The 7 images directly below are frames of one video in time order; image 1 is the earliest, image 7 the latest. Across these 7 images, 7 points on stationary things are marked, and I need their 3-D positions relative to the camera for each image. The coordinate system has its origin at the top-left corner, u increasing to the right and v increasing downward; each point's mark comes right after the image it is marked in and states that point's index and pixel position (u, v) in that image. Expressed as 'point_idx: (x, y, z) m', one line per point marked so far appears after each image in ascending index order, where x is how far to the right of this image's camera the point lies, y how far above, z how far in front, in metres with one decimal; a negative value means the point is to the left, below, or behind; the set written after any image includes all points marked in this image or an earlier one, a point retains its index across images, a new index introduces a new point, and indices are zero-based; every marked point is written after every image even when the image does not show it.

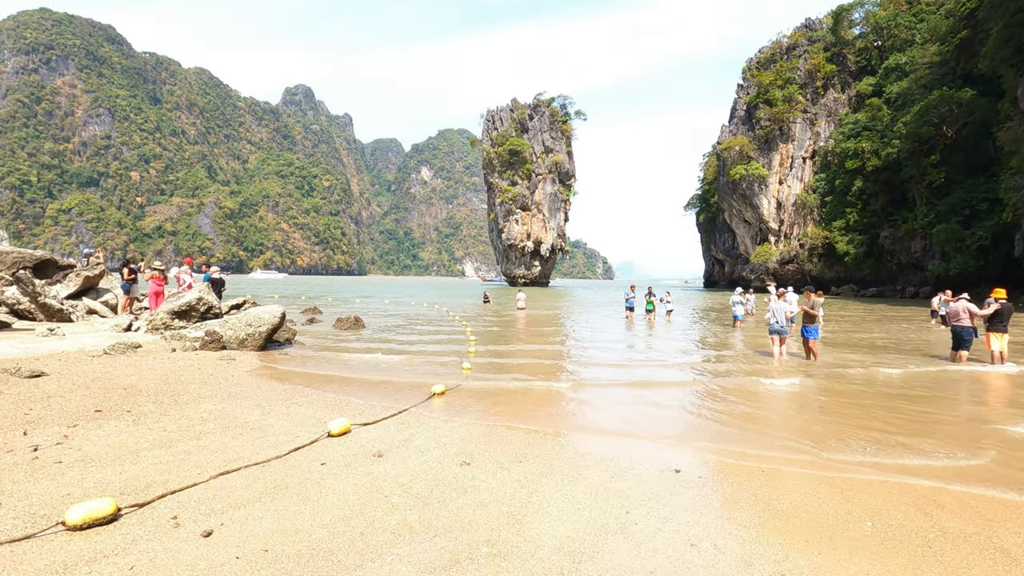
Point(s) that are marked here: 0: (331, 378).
0: (-2.6, -1.3, +7.7) m
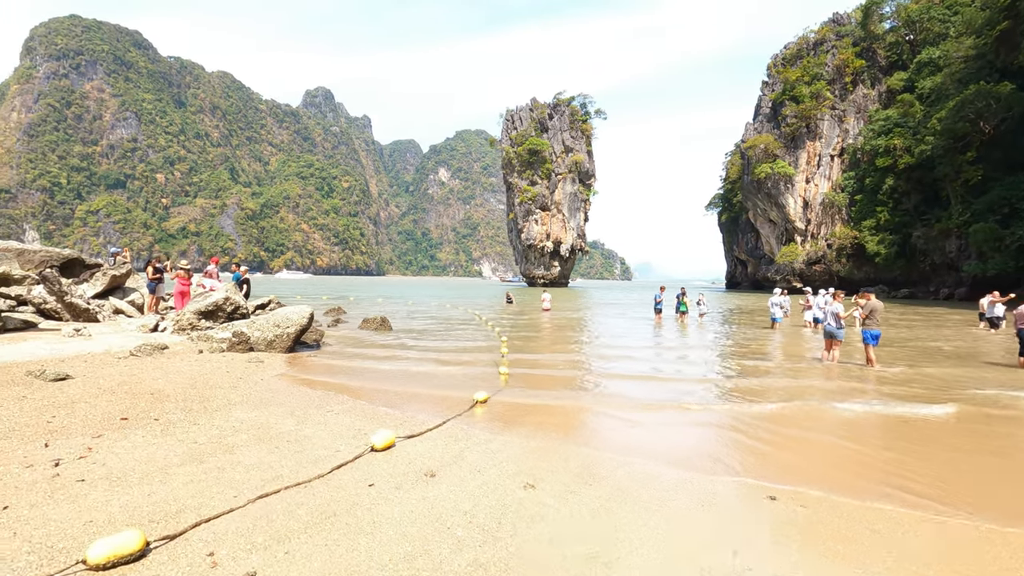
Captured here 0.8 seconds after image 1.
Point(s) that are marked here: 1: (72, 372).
0: (-2.0, -1.3, +7.3) m
1: (-5.7, -1.1, +7.0) m
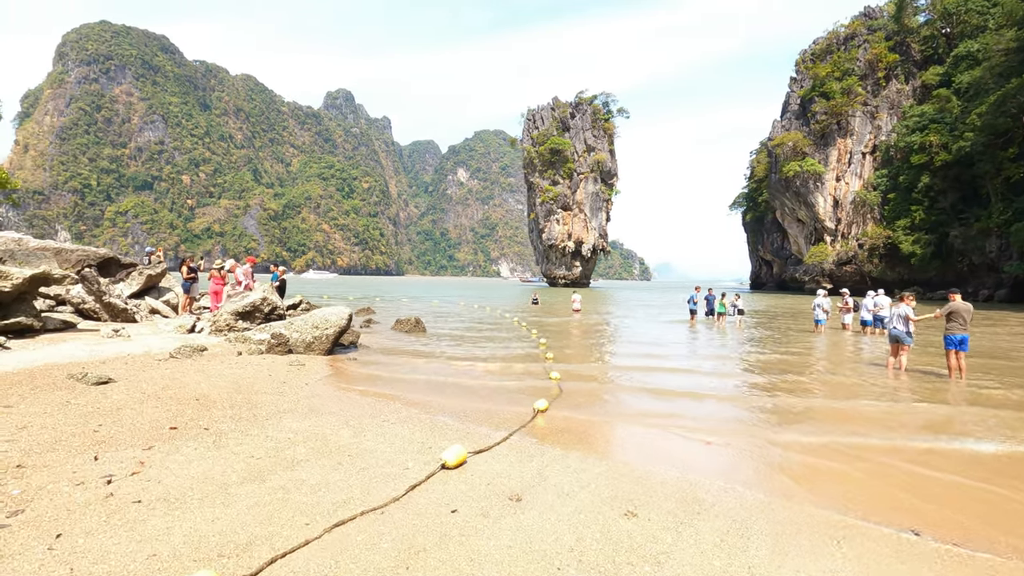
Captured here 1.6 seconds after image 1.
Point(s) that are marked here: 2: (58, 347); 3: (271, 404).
0: (-1.3, -1.3, +6.9) m
1: (-5.0, -1.1, +6.7) m
2: (-6.5, -0.9, +7.7) m
3: (-2.6, -1.3, +5.8) m
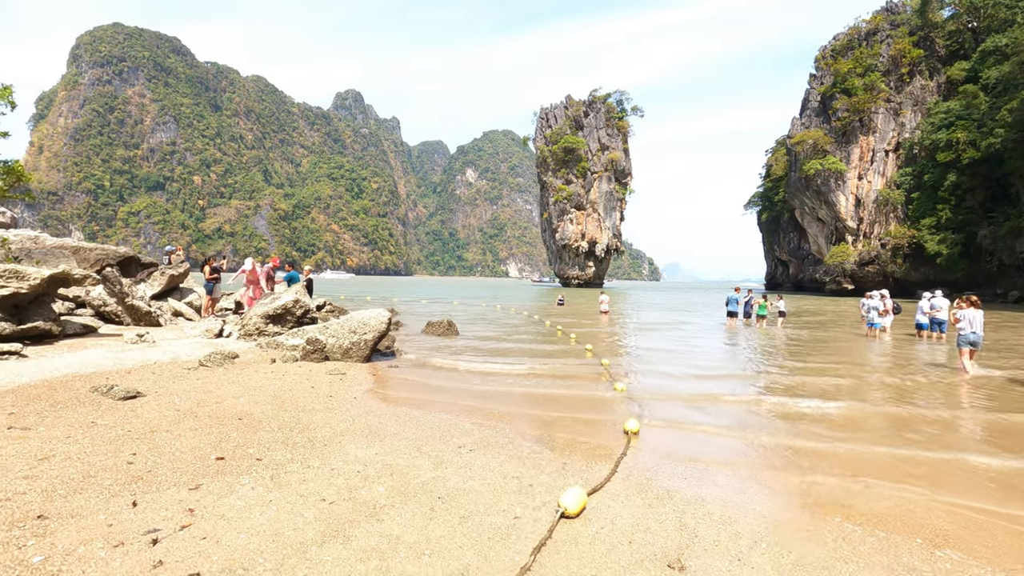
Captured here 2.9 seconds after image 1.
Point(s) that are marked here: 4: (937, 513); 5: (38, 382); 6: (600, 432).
0: (-0.4, -1.4, +6.1) m
1: (-4.1, -1.1, +6.0) m
2: (-5.7, -0.9, +7.0) m
3: (-1.7, -1.3, +5.0) m
4: (+2.9, -1.5, +3.6) m
5: (-5.1, -1.0, +5.7) m
6: (+0.9, -1.4, +5.3) m
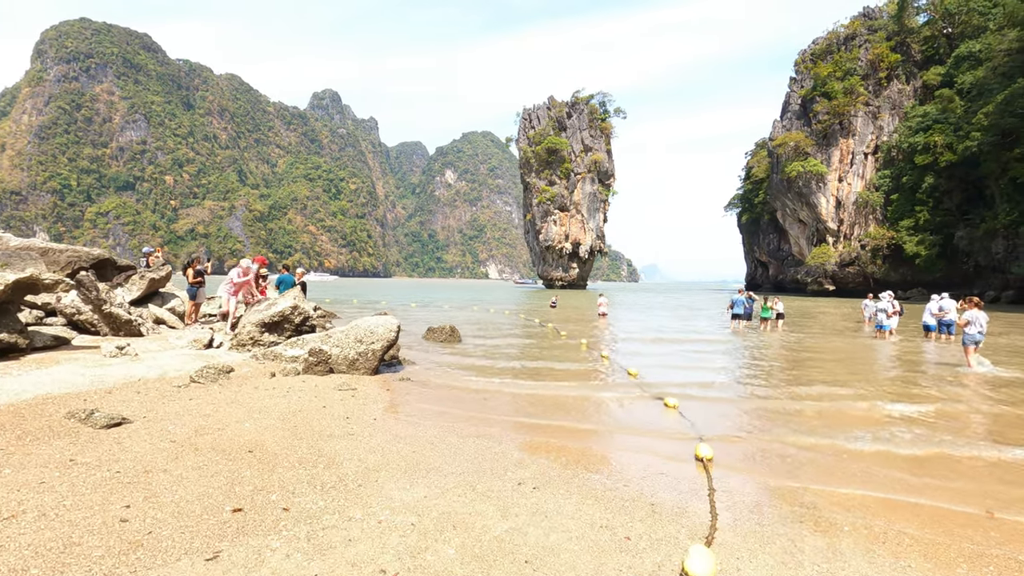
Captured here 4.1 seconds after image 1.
0: (0.0, -1.4, +5.4) m
1: (-3.7, -1.2, +5.2) m
2: (-5.3, -1.0, +6.1) m
3: (-1.2, -1.4, +4.3) m
4: (+3.4, -1.5, +3.0) m
5: (-4.6, -1.1, +4.8) m
6: (+1.3, -1.5, +4.7) m
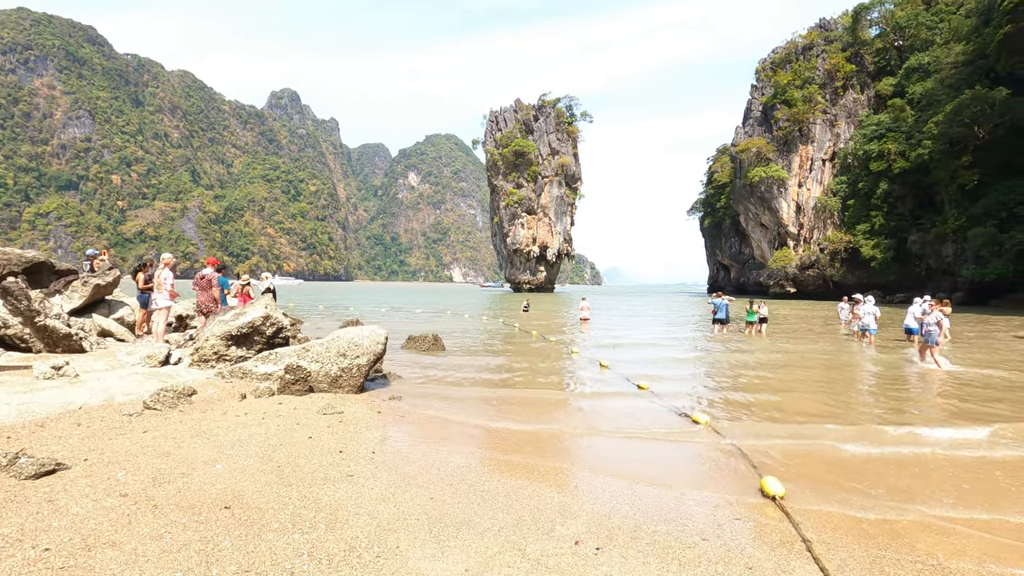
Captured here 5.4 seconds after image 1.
0: (+0.3, -1.5, +4.6) m
1: (-3.5, -1.3, +4.1) m
2: (-5.1, -1.0, +5.0) m
3: (-0.9, -1.4, +3.4) m
4: (+3.8, -1.6, +2.4) m
5: (-4.3, -1.2, +3.8) m
6: (+1.6, -1.5, +4.0) m
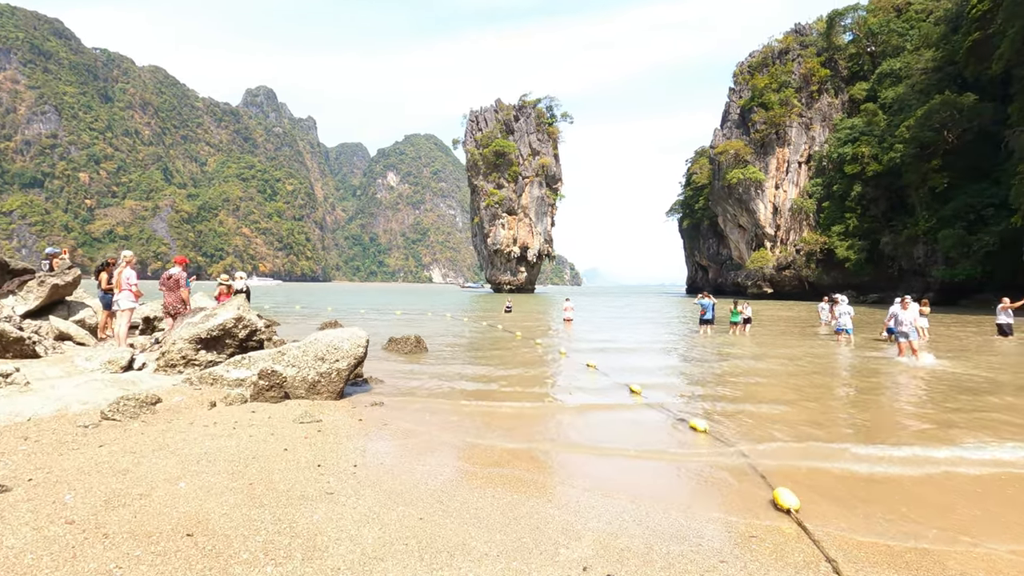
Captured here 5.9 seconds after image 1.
0: (+0.2, -1.5, +4.3) m
1: (-3.5, -1.3, +3.7) m
2: (-5.1, -1.0, +4.4) m
3: (-0.9, -1.4, +3.1) m
4: (+3.8, -1.6, +2.2) m
5: (-4.3, -1.2, +3.3) m
6: (+1.6, -1.5, +3.7) m
